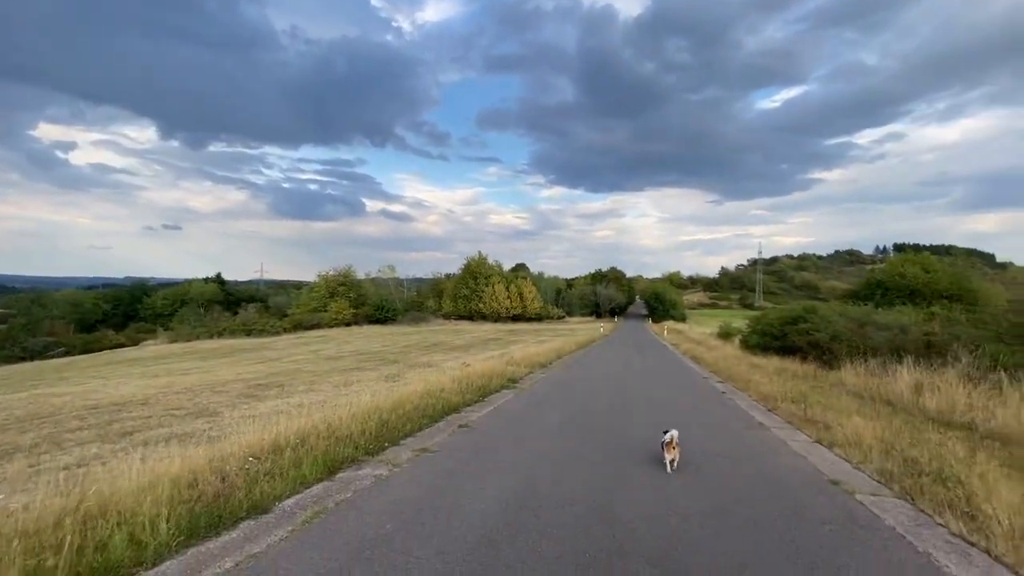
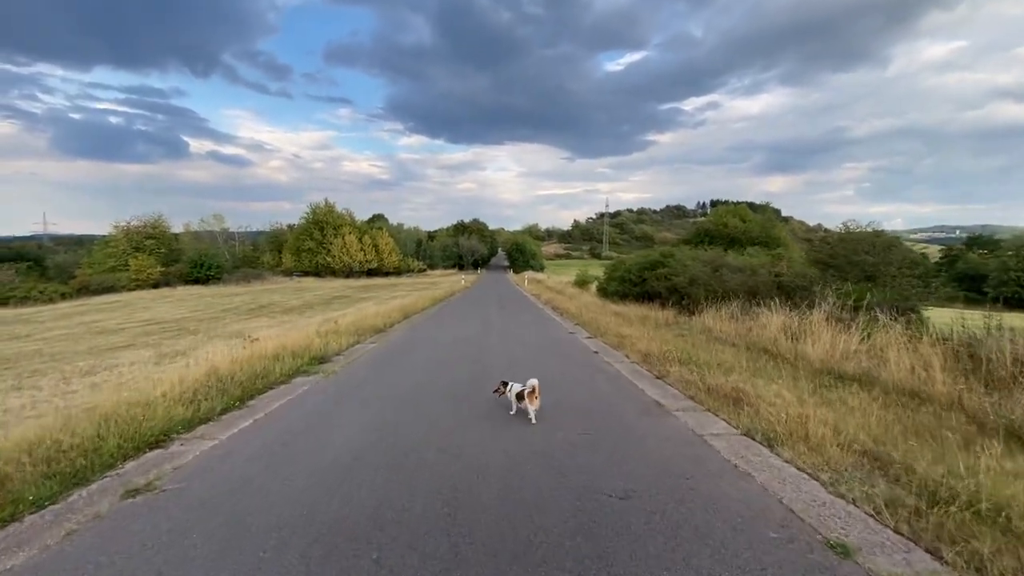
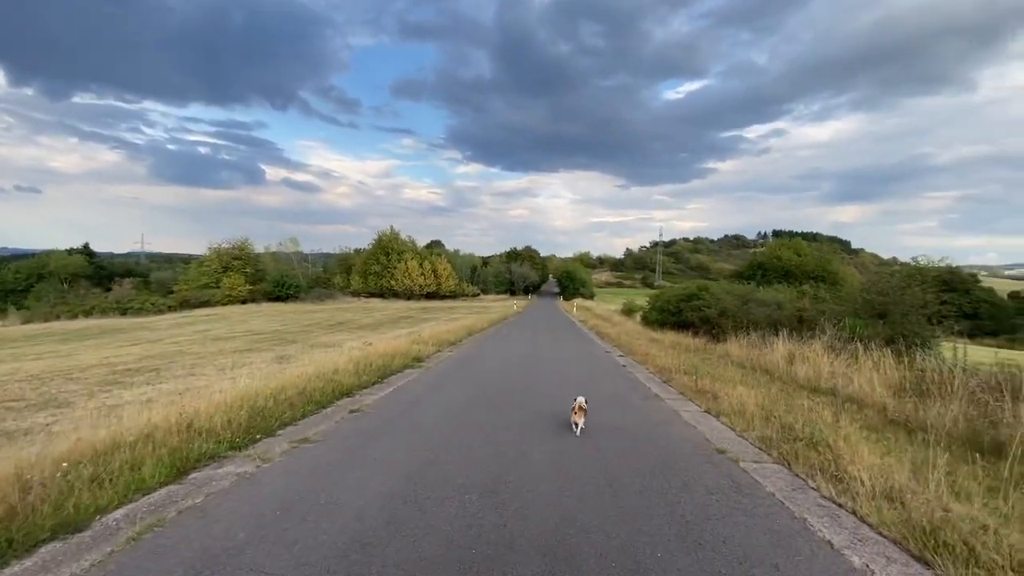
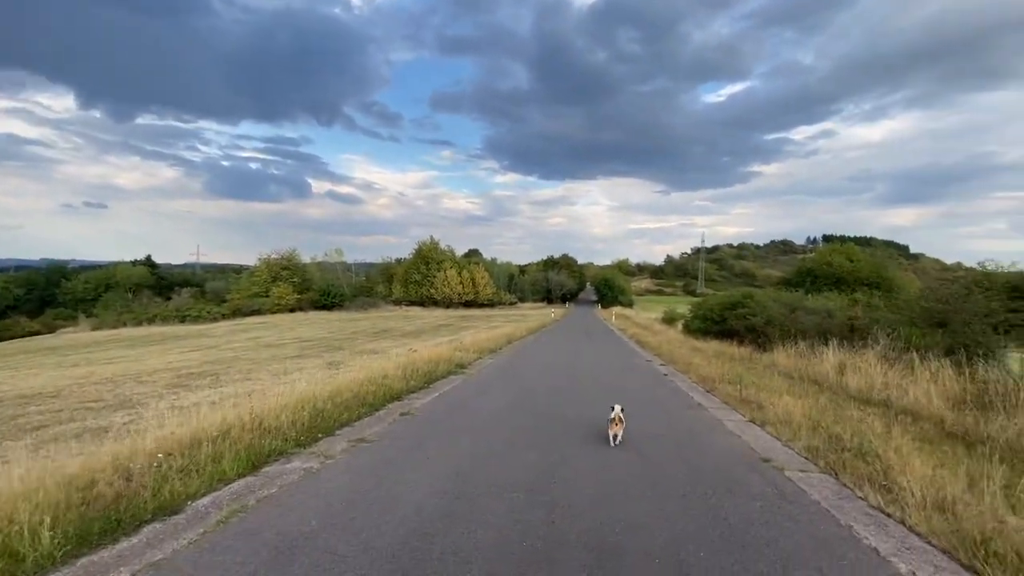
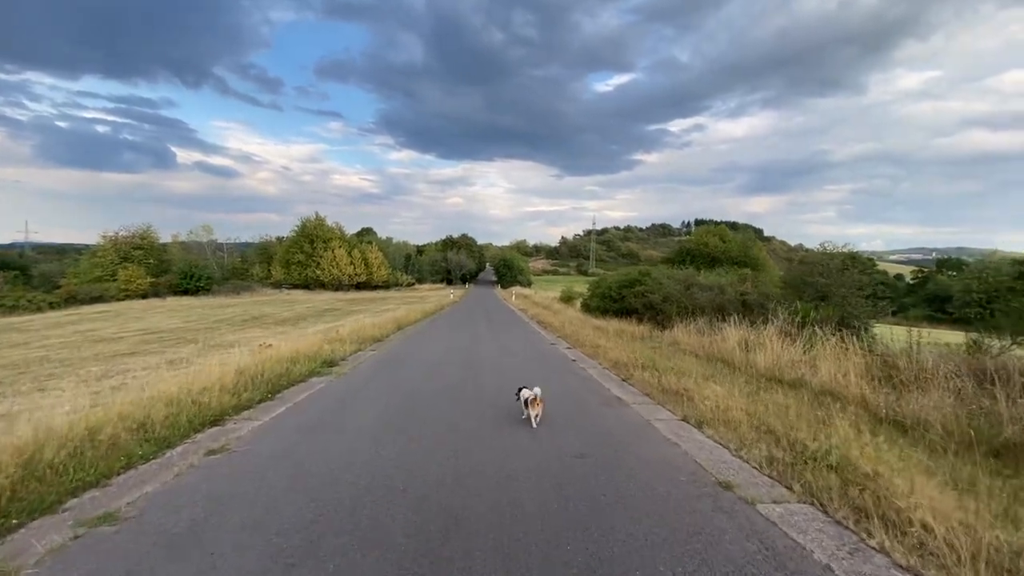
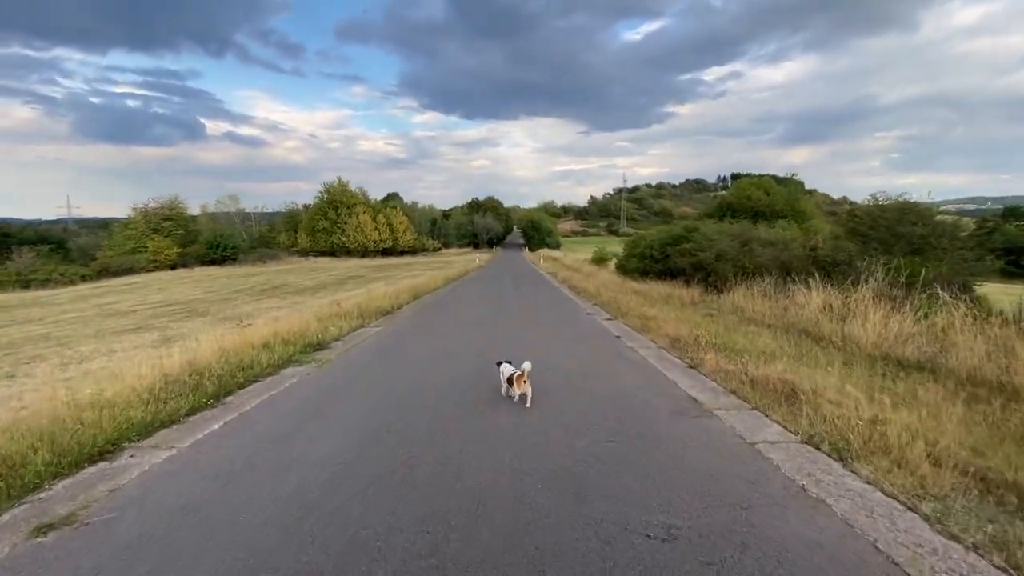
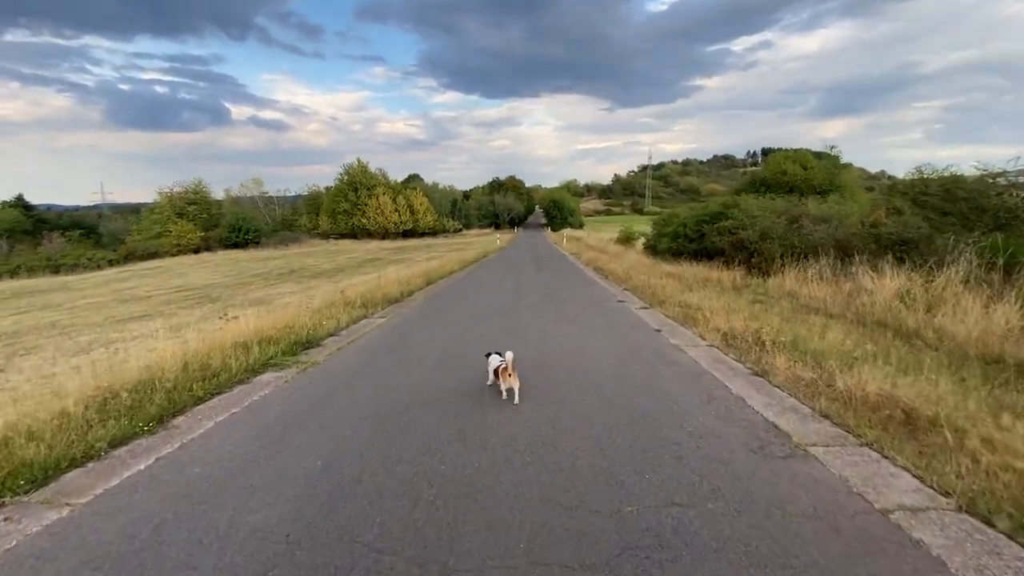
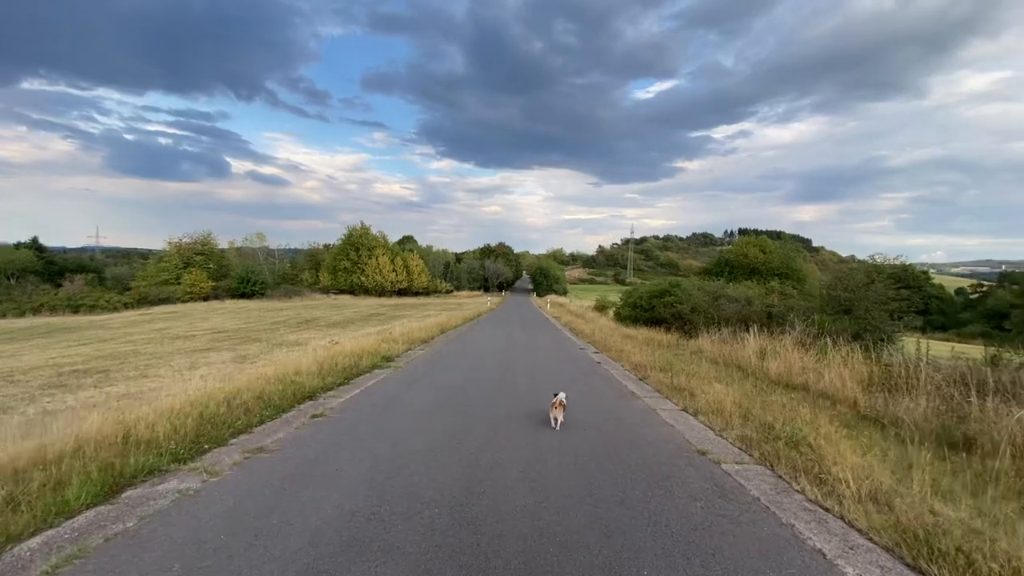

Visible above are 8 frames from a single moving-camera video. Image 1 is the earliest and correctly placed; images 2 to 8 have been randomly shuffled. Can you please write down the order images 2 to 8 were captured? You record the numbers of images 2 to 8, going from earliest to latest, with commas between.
4, 3, 8, 5, 2, 6, 7
